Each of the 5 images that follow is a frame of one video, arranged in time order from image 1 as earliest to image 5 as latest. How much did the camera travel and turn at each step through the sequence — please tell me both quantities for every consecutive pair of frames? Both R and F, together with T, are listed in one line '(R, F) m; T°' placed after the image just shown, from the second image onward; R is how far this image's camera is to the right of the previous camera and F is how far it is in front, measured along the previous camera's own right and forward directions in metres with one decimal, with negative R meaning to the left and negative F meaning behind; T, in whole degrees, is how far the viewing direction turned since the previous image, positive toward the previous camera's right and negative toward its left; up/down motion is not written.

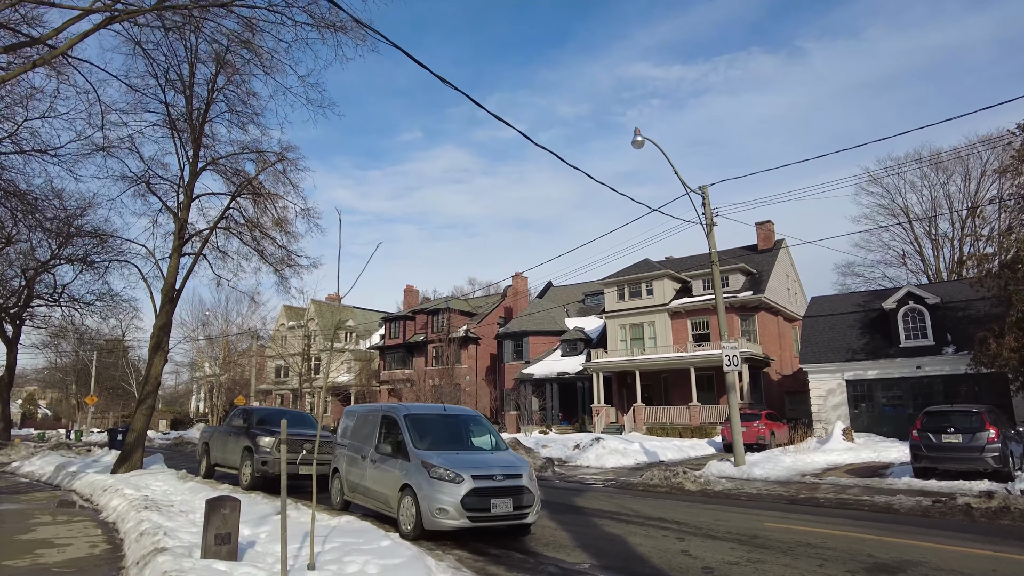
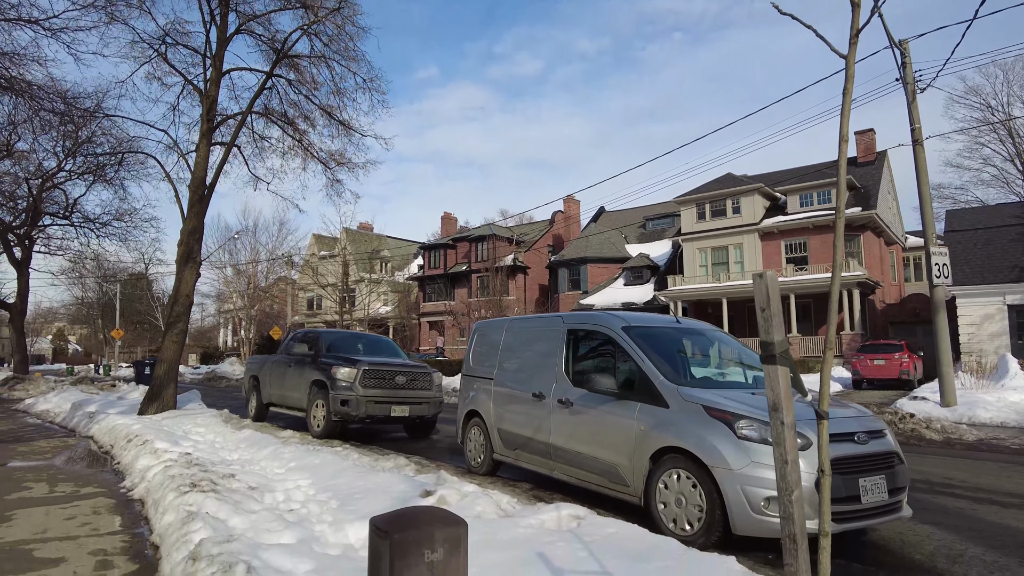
(-2.4, +4.0) m; -2°
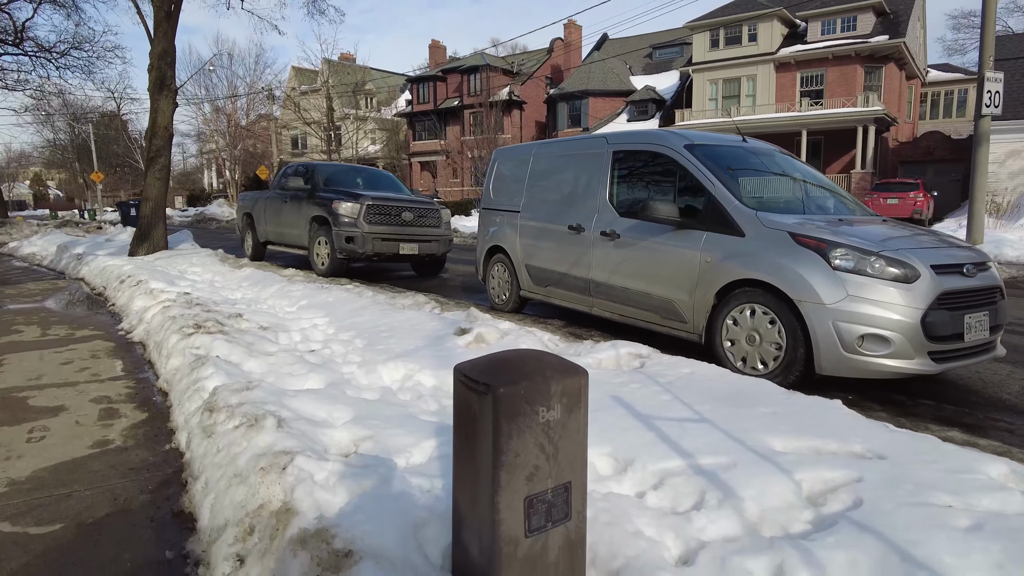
(-0.4, +0.7) m; +1°
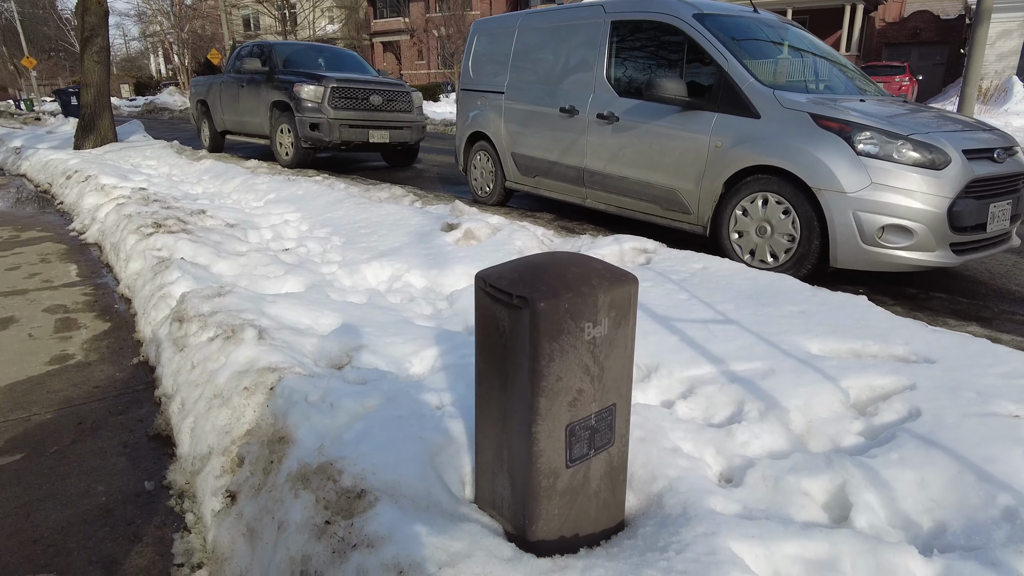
(-0.1, +0.3) m; +3°
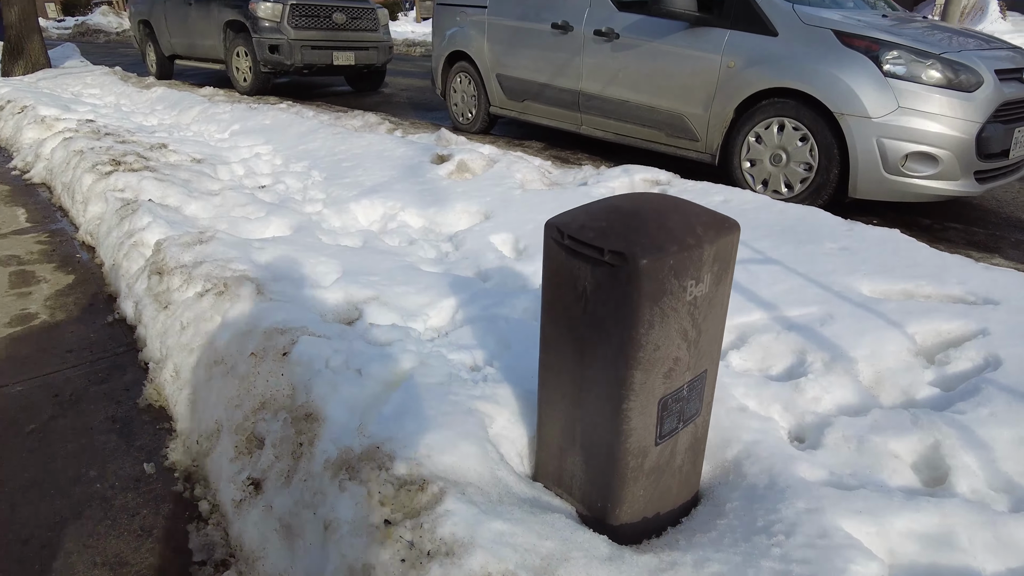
(-0.2, +0.2) m; +3°
